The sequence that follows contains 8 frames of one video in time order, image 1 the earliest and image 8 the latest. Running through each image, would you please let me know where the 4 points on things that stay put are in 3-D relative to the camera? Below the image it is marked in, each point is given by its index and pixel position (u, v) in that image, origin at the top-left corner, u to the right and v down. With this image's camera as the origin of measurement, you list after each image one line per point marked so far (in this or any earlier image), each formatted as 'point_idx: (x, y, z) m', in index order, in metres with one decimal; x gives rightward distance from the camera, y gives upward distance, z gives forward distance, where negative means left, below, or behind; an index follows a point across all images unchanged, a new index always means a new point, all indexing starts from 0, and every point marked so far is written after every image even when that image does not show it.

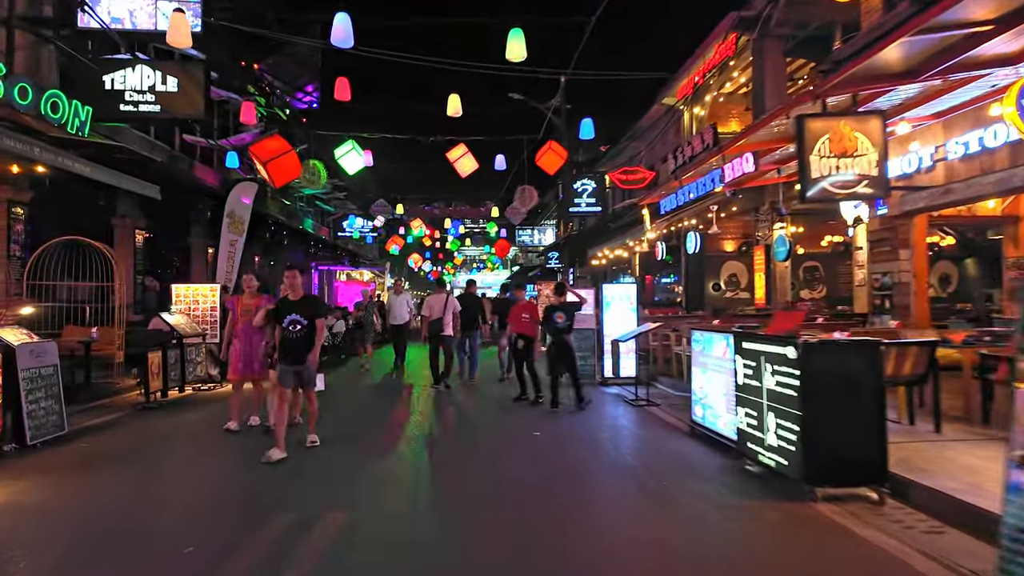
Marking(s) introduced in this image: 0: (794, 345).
0: (+2.3, -0.5, +4.9) m
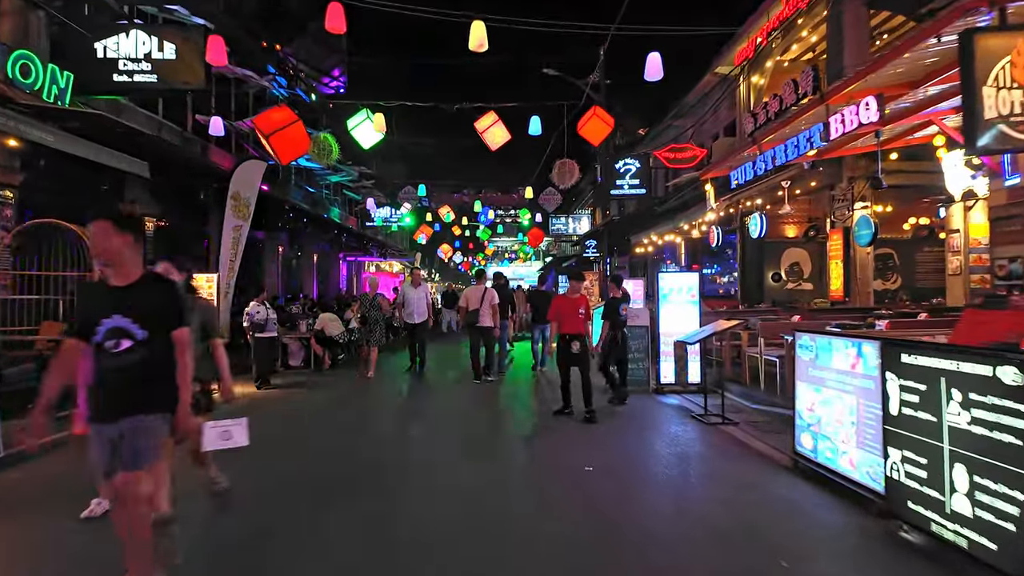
0: (+2.6, -0.4, +3.1) m
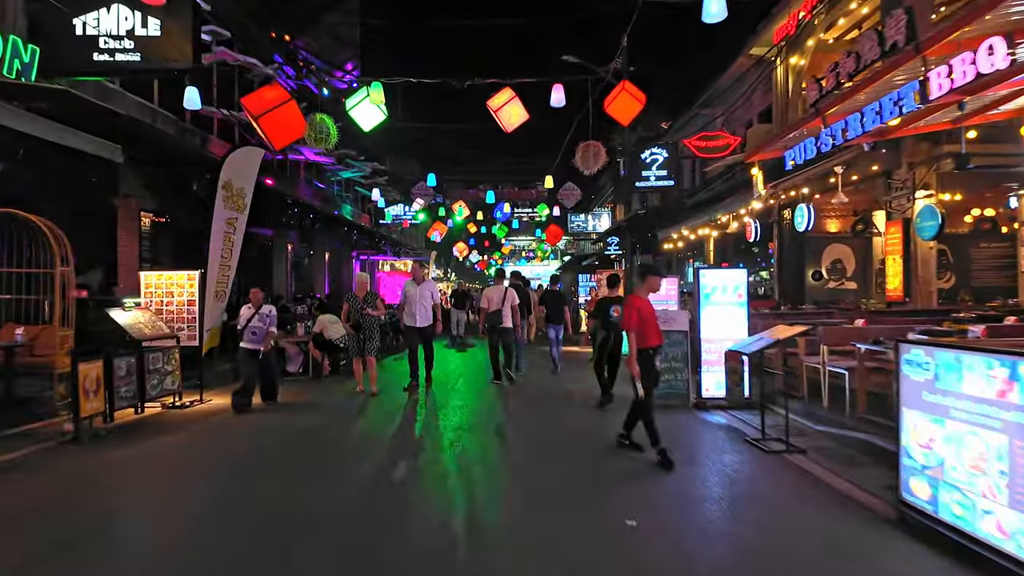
0: (+2.7, -0.4, +1.8) m
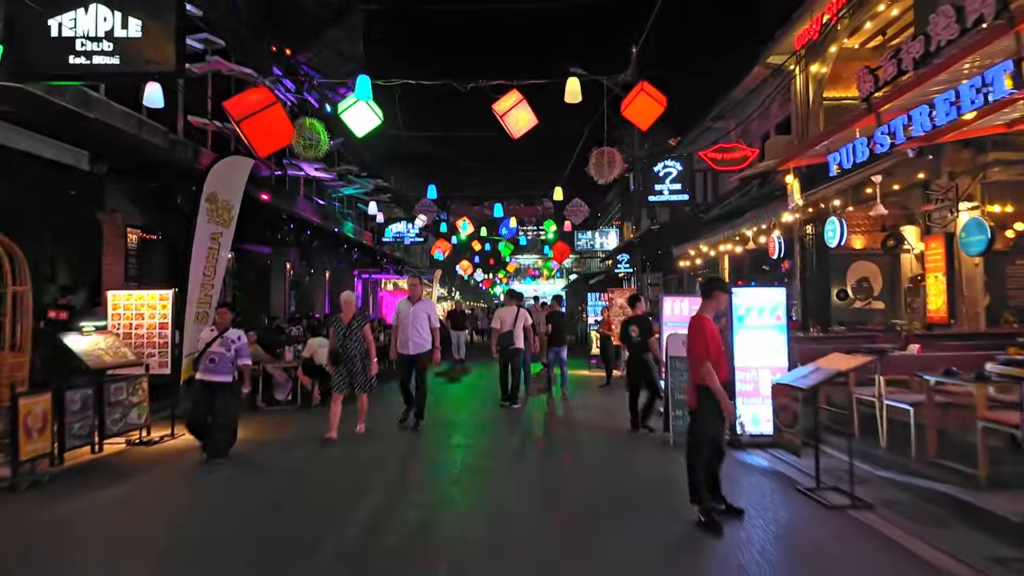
0: (+2.7, -0.4, +0.9) m
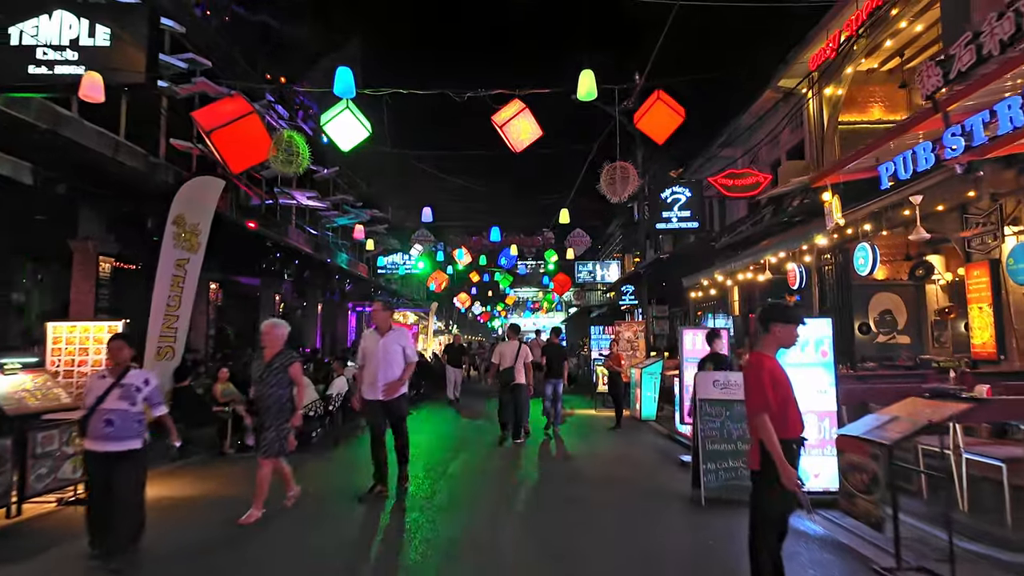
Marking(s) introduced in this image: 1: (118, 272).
0: (+2.8, -0.4, -0.2) m
1: (-9.2, +0.4, +13.8) m
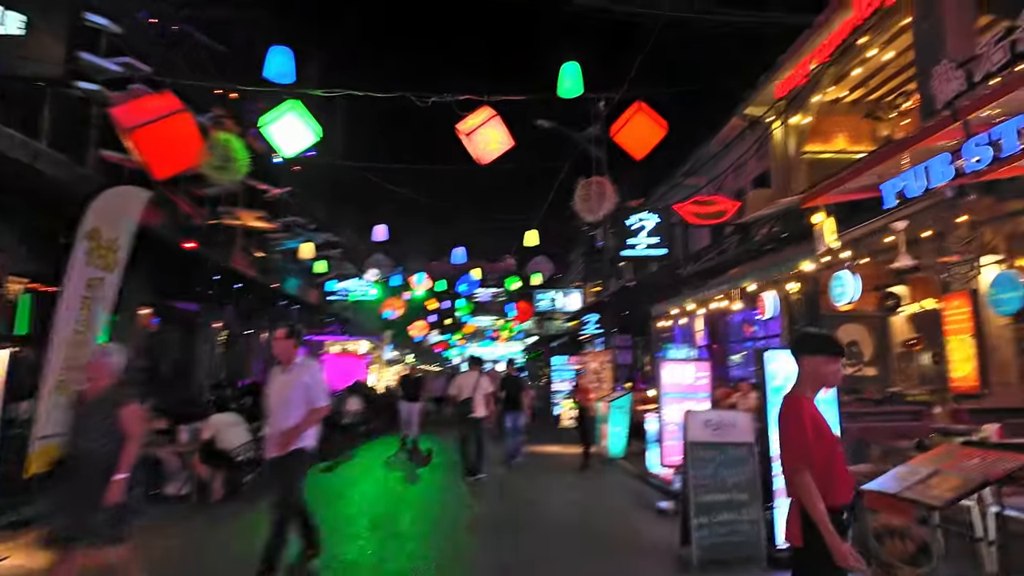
0: (+2.9, -0.3, -0.8) m
1: (-10.0, -0.1, +12.3) m
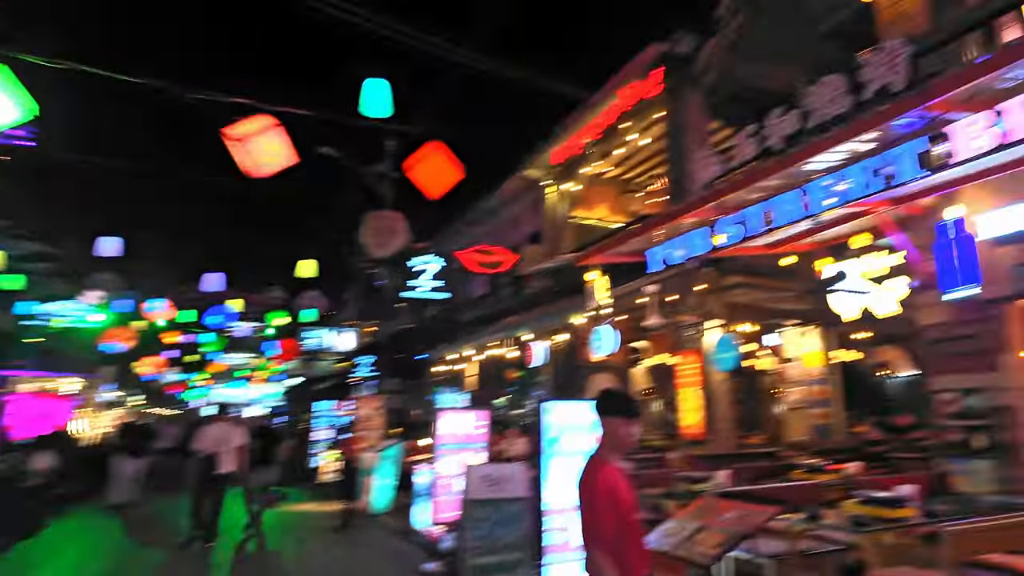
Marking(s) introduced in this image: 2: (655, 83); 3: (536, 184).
0: (+3.2, -0.5, -0.2) m
1: (-13.6, 0.0, +7.3) m
2: (+3.0, +4.3, +12.5) m
3: (+0.7, +3.0, +16.7) m
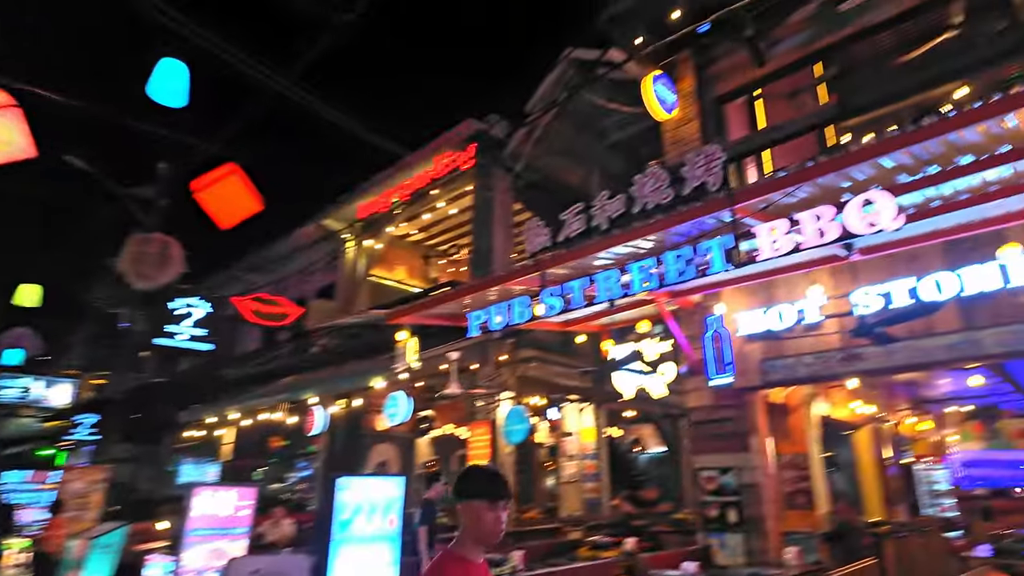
0: (+3.3, -0.8, +0.5) m
1: (-14.9, +1.1, +1.7) m
2: (-0.9, +2.9, +12.8) m
3: (-4.7, +1.4, +15.8) m
